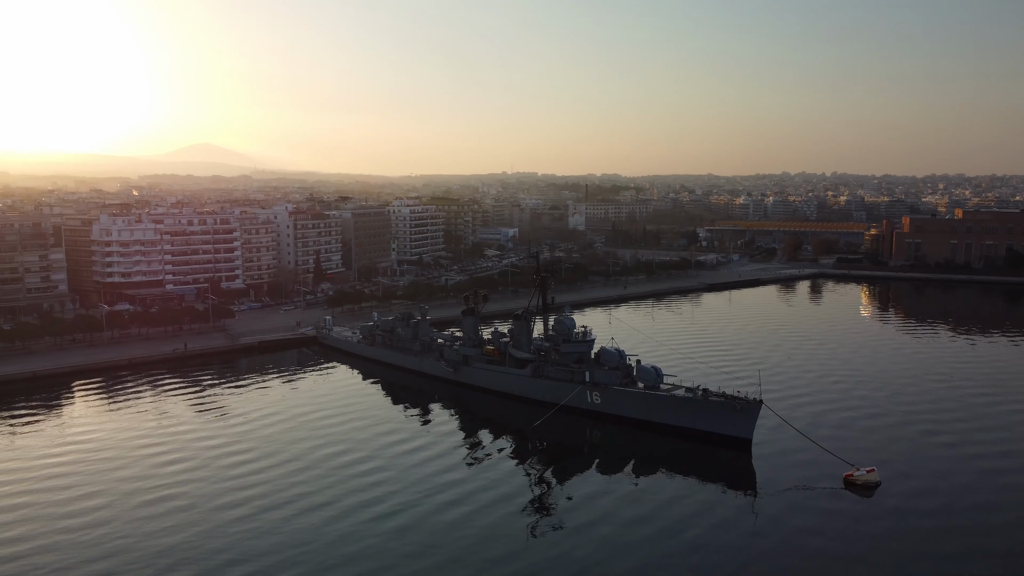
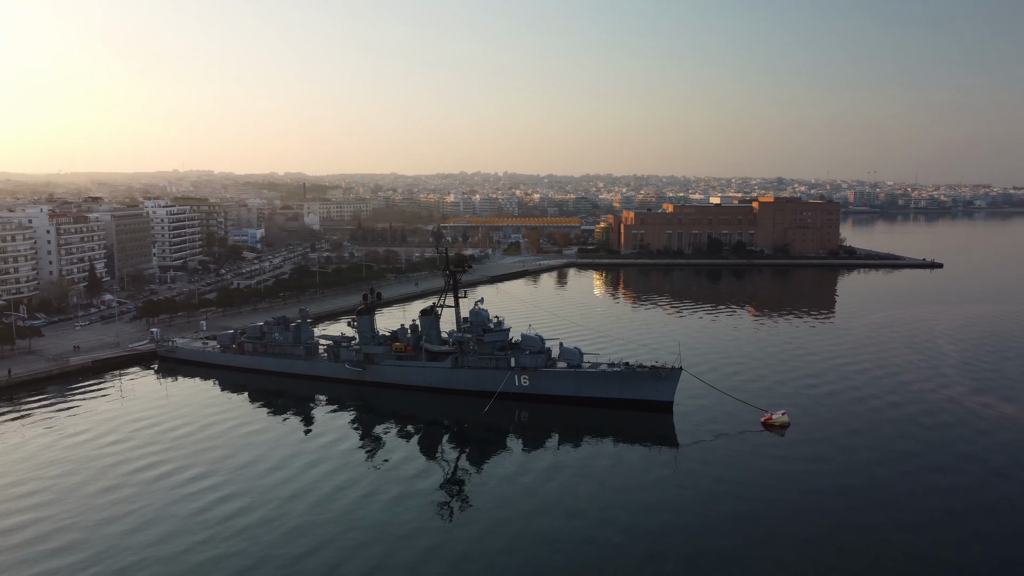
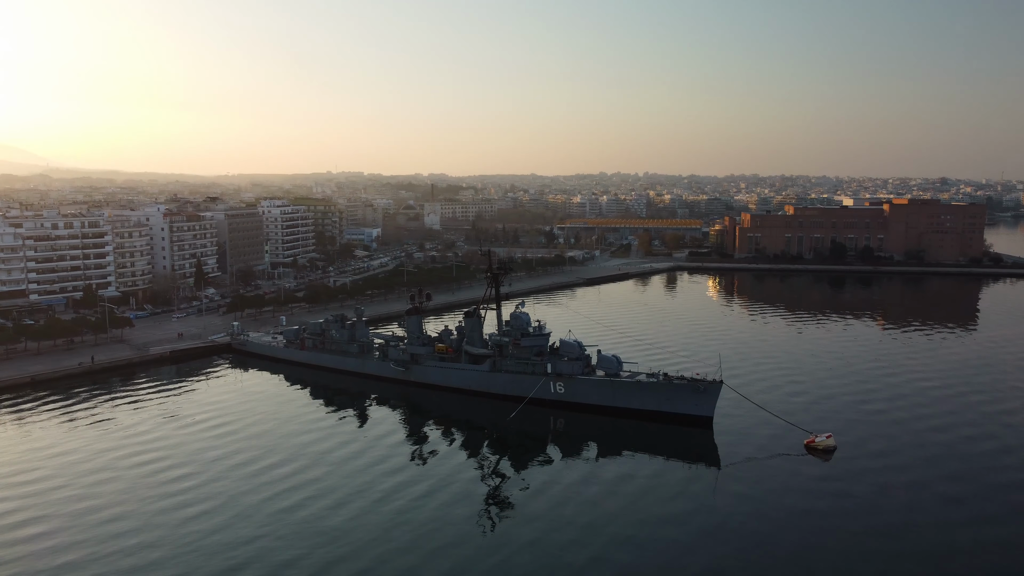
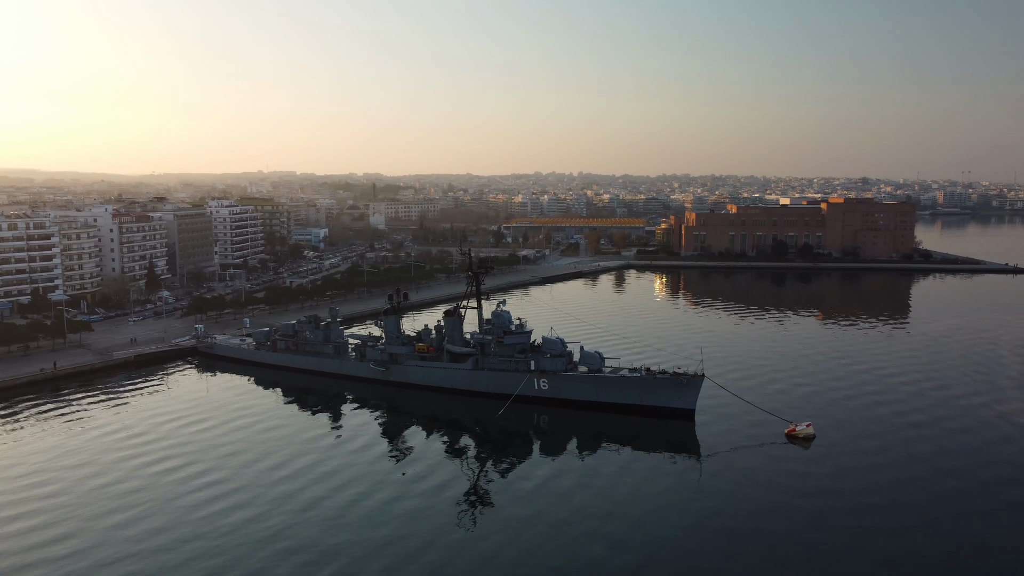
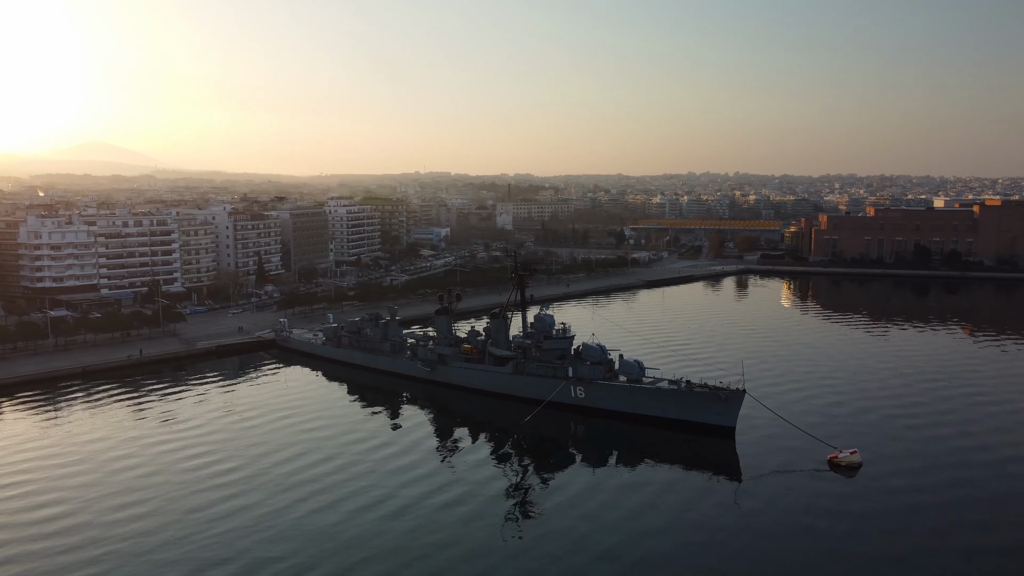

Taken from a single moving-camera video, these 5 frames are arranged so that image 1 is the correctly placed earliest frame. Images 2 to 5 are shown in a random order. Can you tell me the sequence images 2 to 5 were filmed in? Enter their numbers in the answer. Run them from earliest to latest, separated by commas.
5, 3, 4, 2
